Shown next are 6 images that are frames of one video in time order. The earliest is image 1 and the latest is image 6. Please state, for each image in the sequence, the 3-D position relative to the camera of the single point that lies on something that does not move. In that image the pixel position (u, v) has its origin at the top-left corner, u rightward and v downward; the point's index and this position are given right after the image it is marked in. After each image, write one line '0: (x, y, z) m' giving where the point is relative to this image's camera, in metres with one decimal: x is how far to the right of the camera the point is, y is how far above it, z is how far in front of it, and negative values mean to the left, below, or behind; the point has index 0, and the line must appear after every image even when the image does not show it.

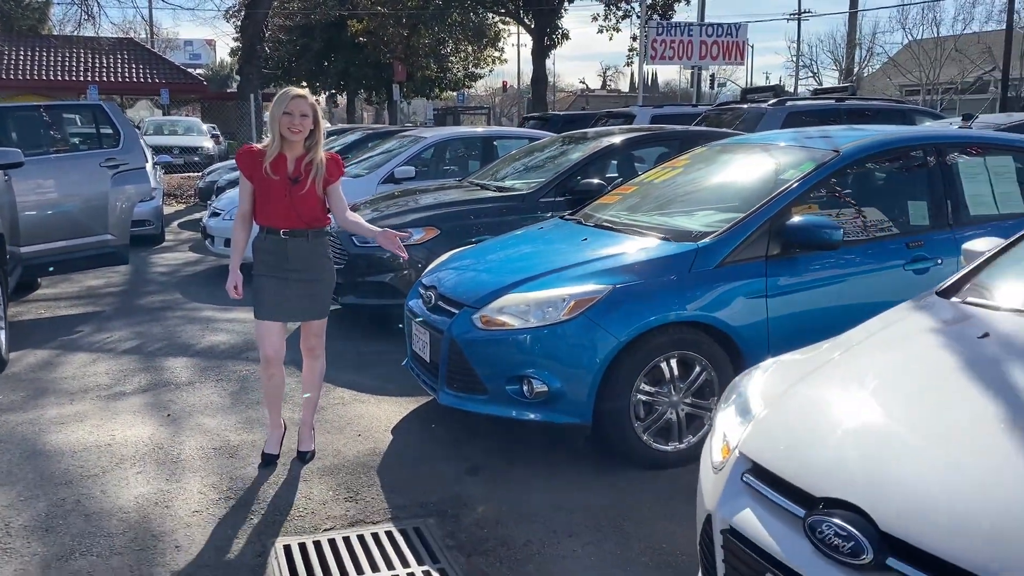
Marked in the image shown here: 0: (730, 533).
0: (+0.5, -0.6, +2.2) m
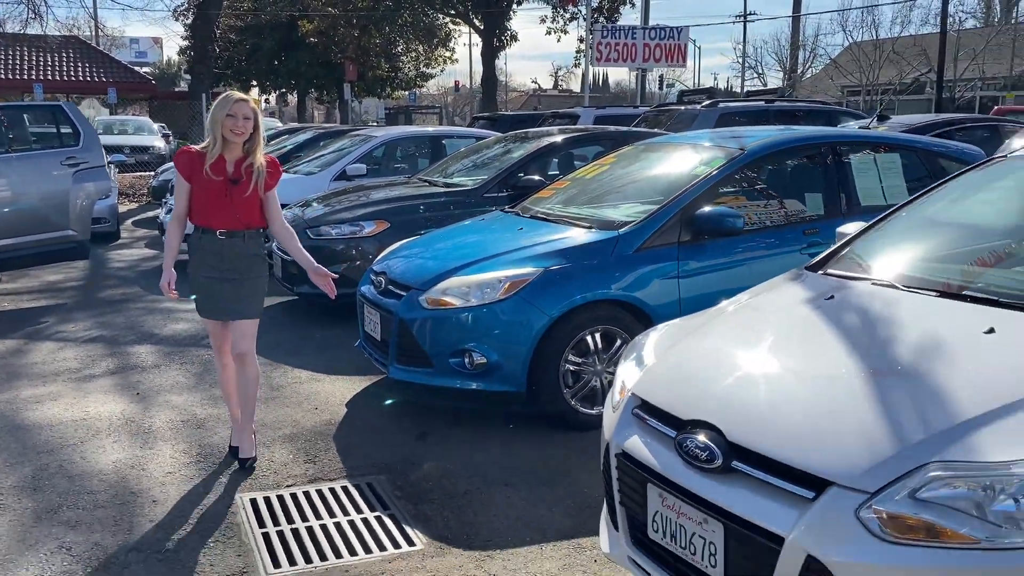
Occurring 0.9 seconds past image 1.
0: (+0.3, -0.5, +2.7) m
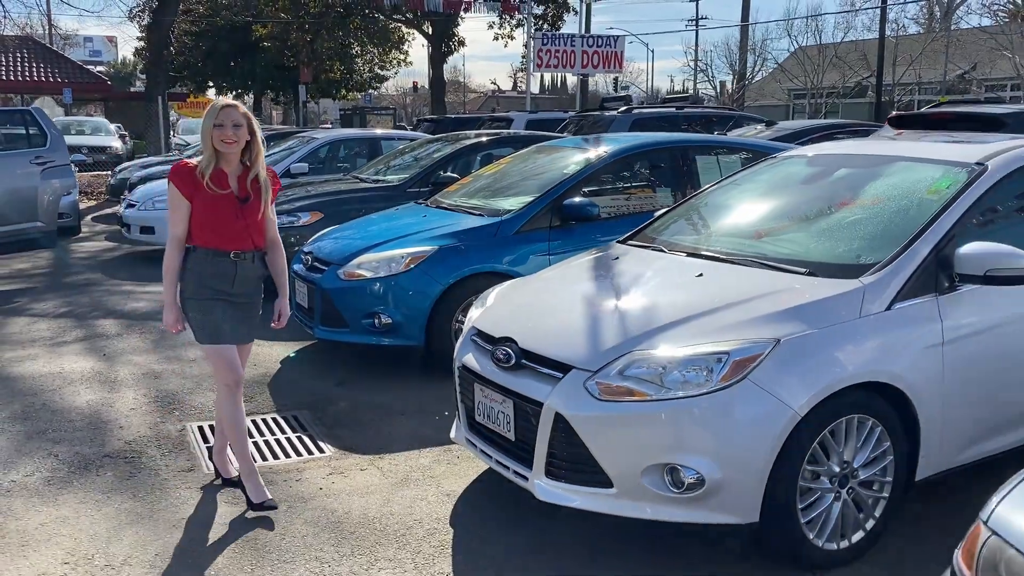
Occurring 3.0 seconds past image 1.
0: (-0.2, -0.3, +3.8) m
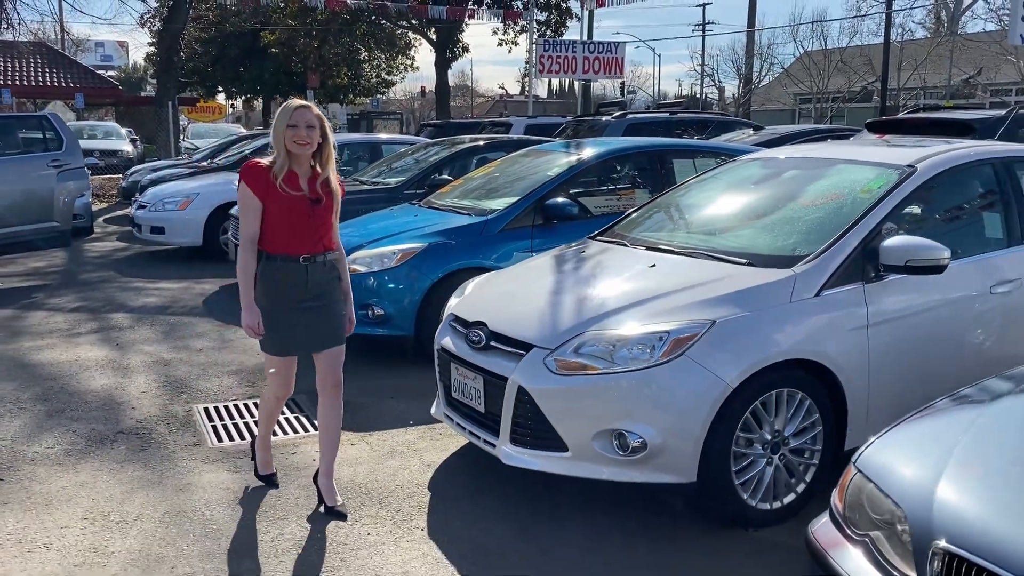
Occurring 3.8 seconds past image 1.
0: (-0.3, -0.3, +4.2) m
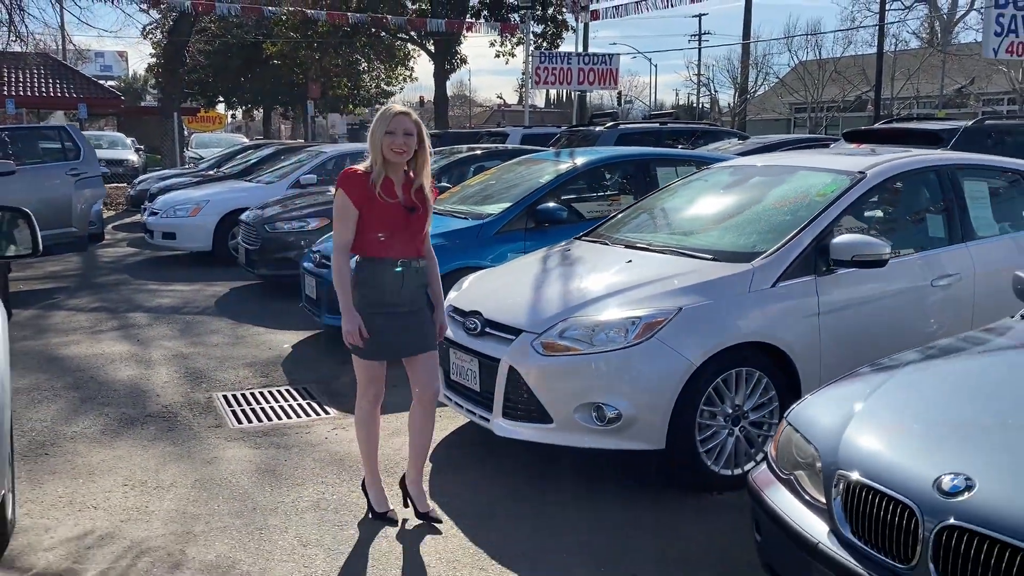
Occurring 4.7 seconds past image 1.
0: (-0.4, -0.3, +4.7) m
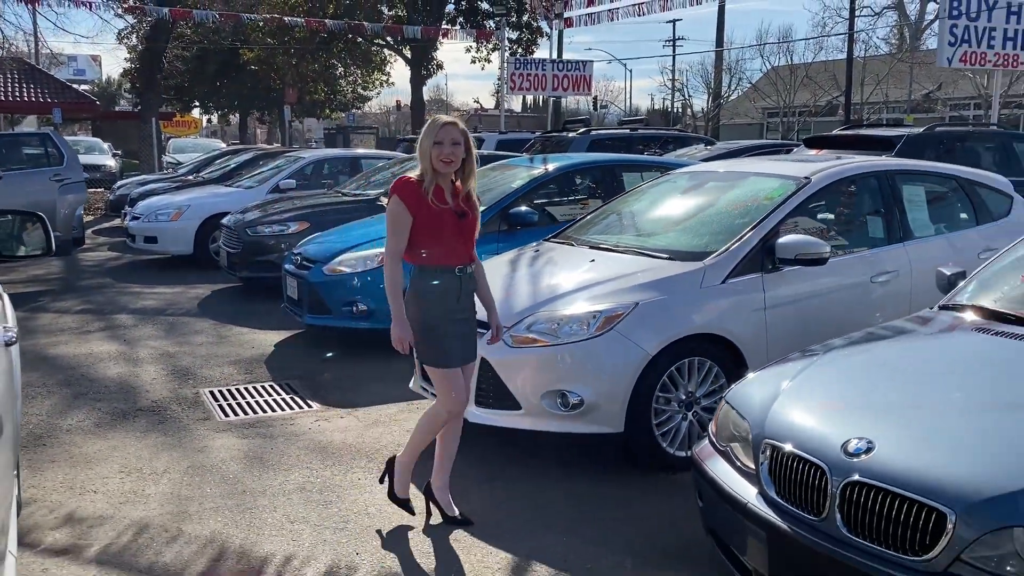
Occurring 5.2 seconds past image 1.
0: (-0.5, -0.3, +5.0) m
